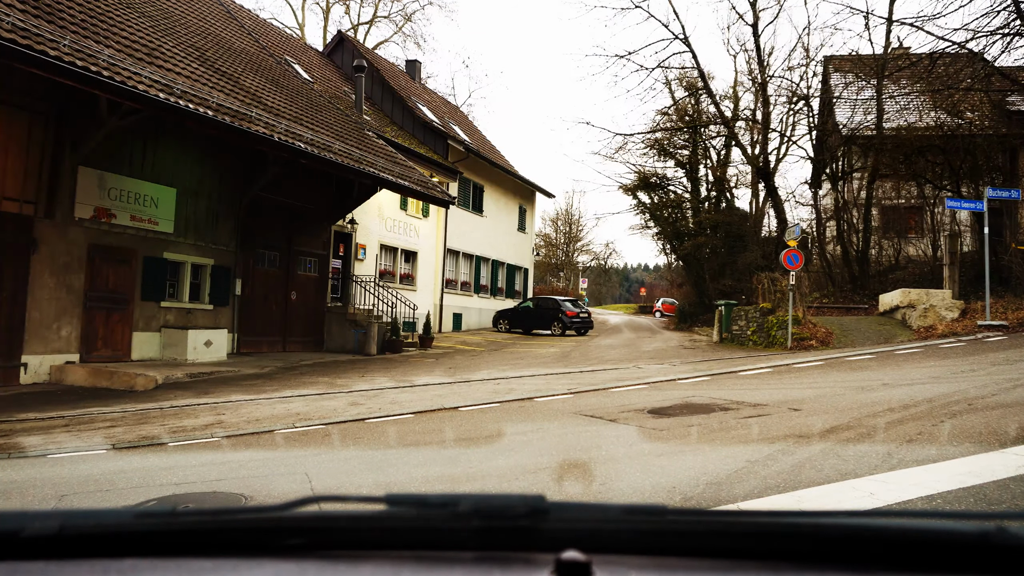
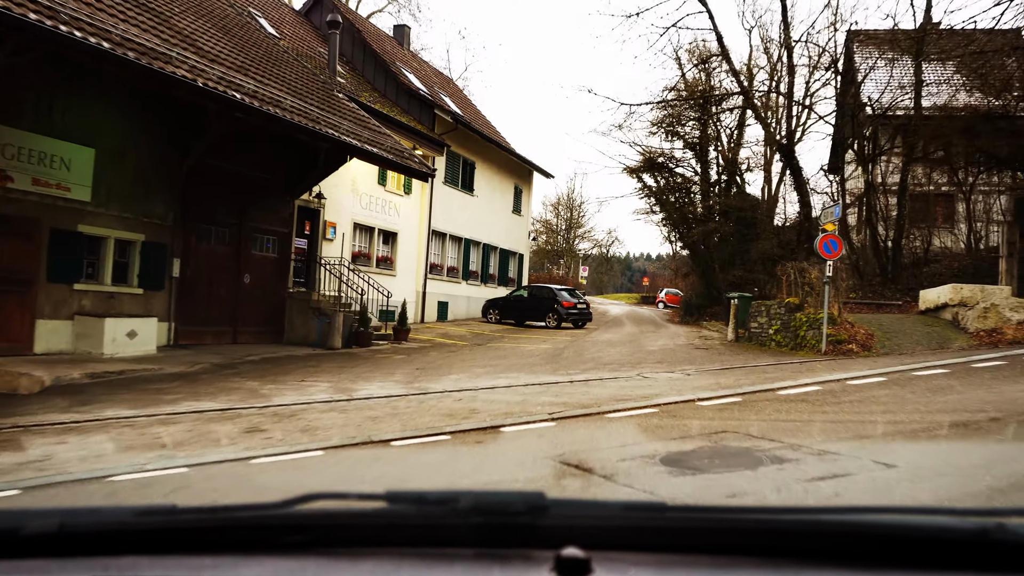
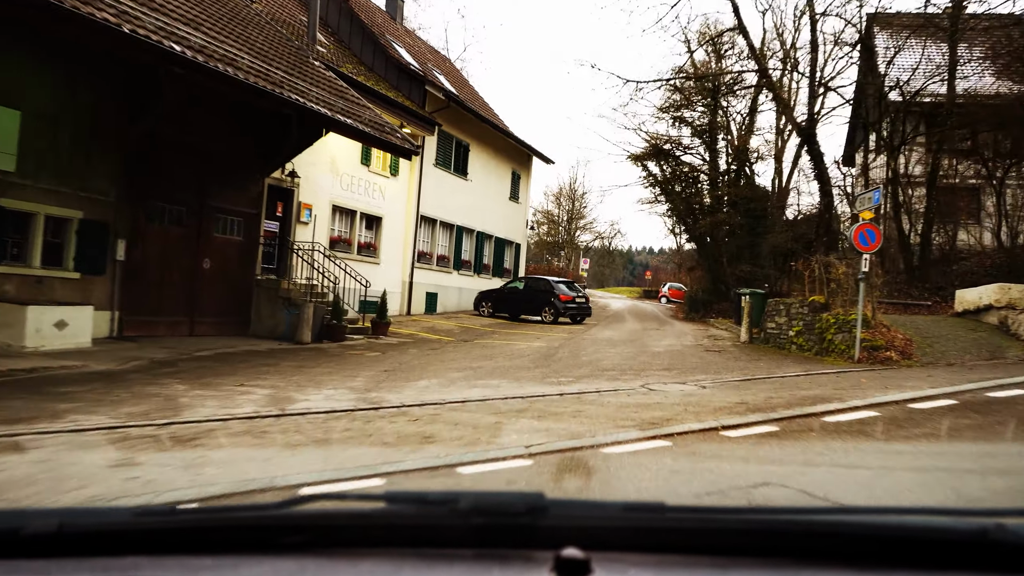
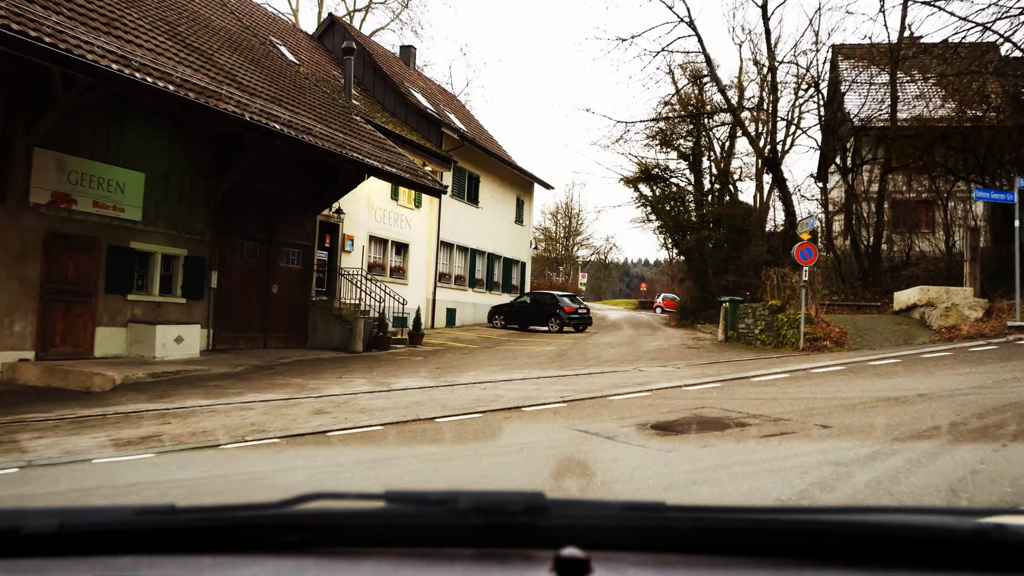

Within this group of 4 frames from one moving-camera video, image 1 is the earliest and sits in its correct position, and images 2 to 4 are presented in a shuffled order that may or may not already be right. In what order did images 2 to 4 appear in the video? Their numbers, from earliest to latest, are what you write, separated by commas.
4, 2, 3
